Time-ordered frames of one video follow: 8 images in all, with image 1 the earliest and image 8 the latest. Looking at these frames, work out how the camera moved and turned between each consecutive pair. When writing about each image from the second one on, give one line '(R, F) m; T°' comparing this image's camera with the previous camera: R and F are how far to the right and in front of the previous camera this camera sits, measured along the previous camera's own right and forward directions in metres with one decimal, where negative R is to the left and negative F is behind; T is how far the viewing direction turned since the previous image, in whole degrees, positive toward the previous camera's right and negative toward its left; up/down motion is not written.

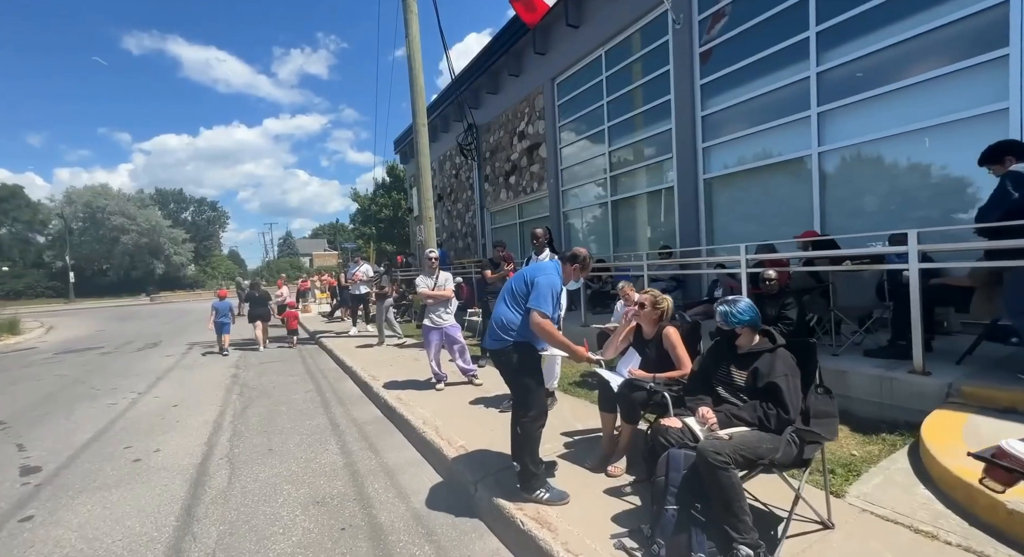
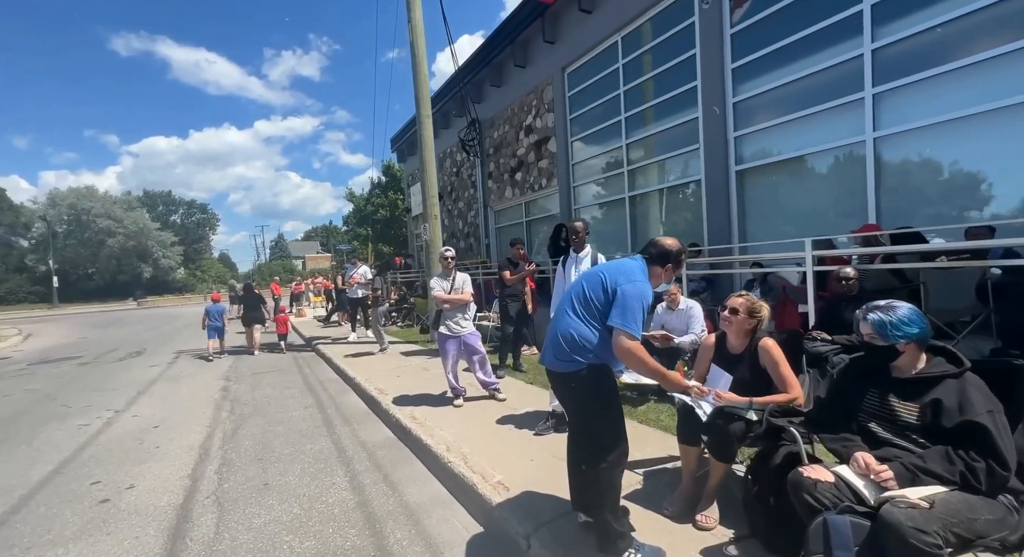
(-0.4, +0.7) m; +1°
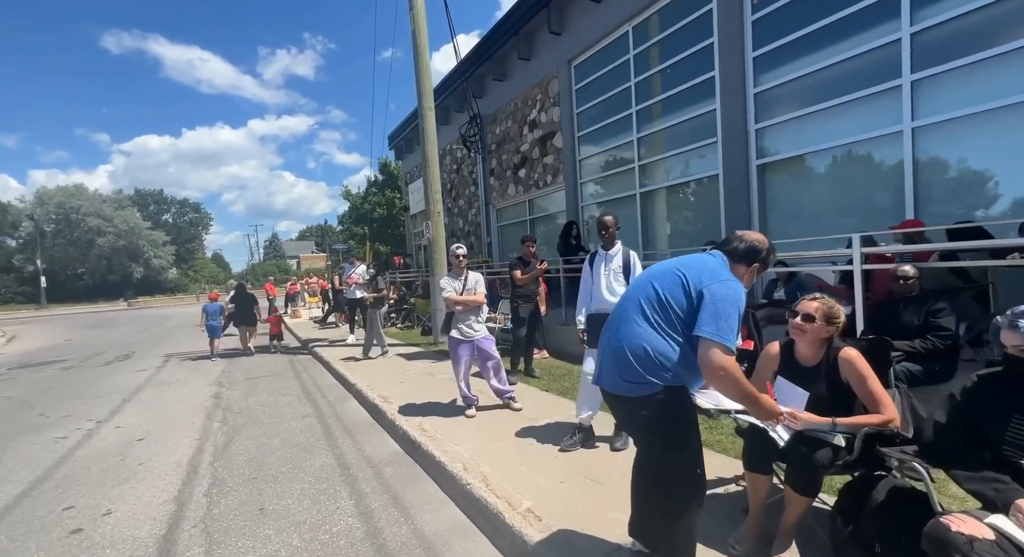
(-0.2, +0.4) m; +1°
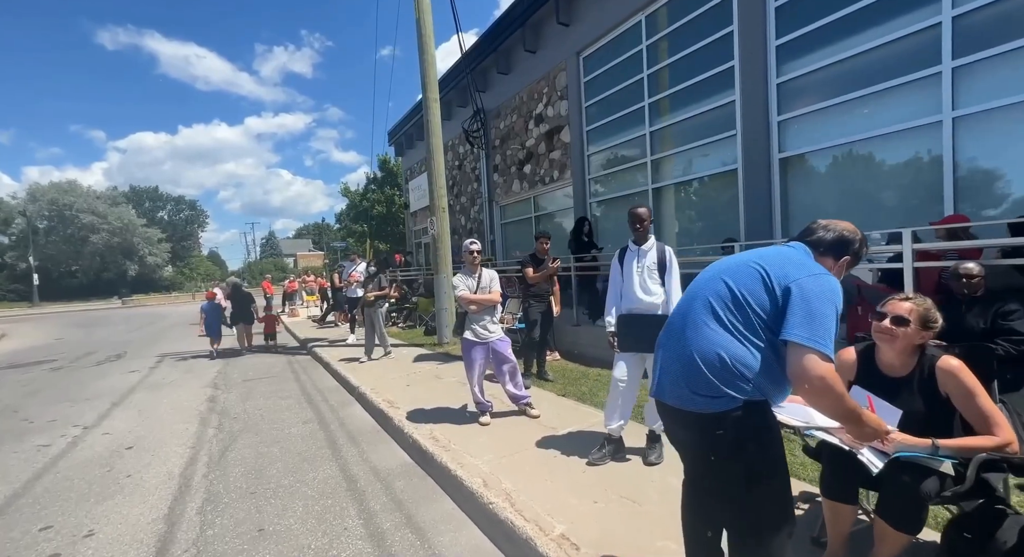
(-0.2, +0.3) m; 0°
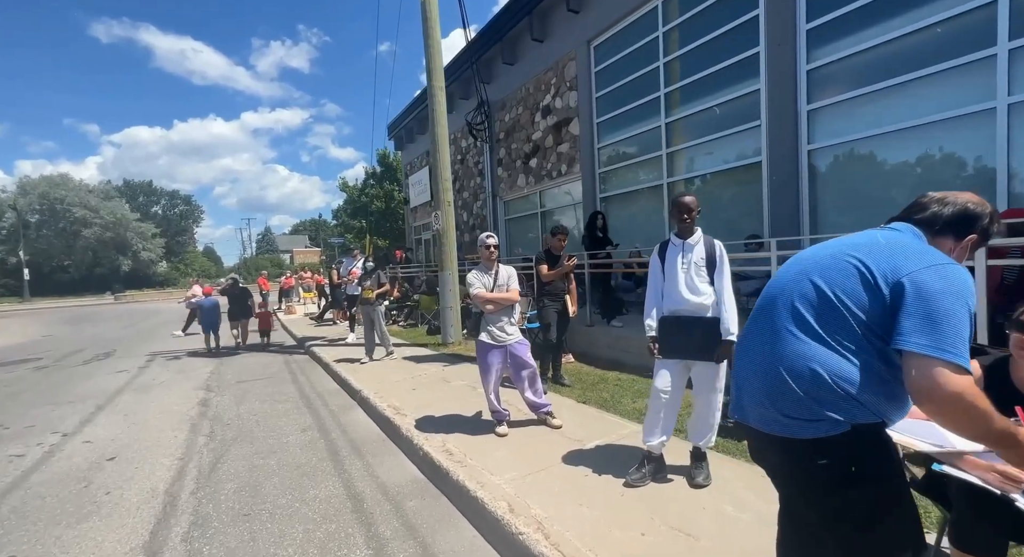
(-0.2, +0.4) m; 0°
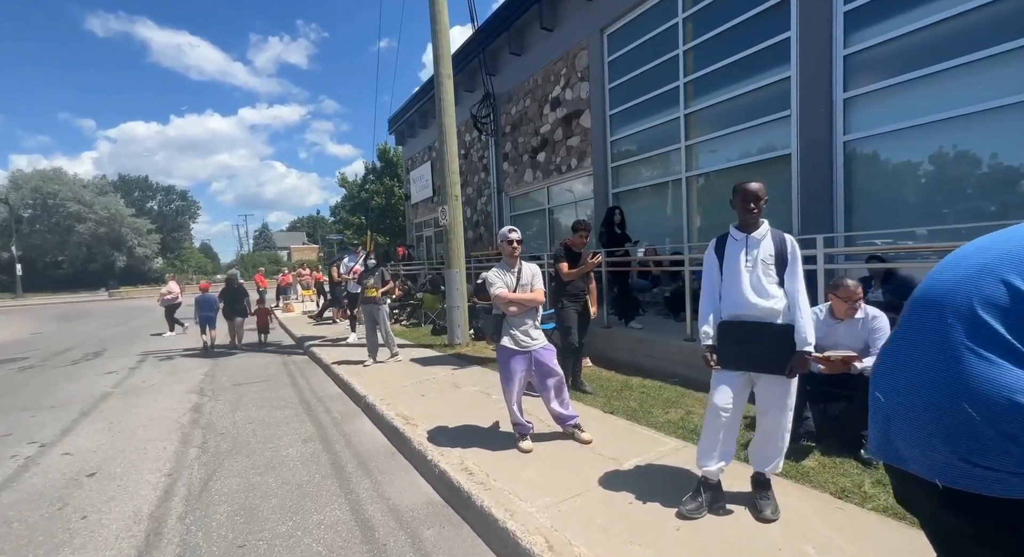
(-0.2, +0.4) m; 0°
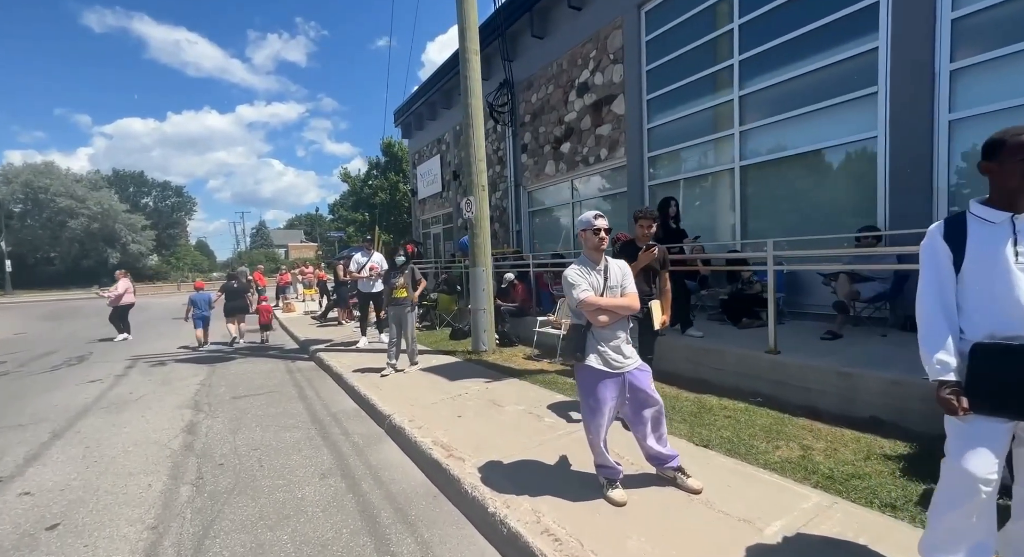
(-0.5, +0.9) m; 0°
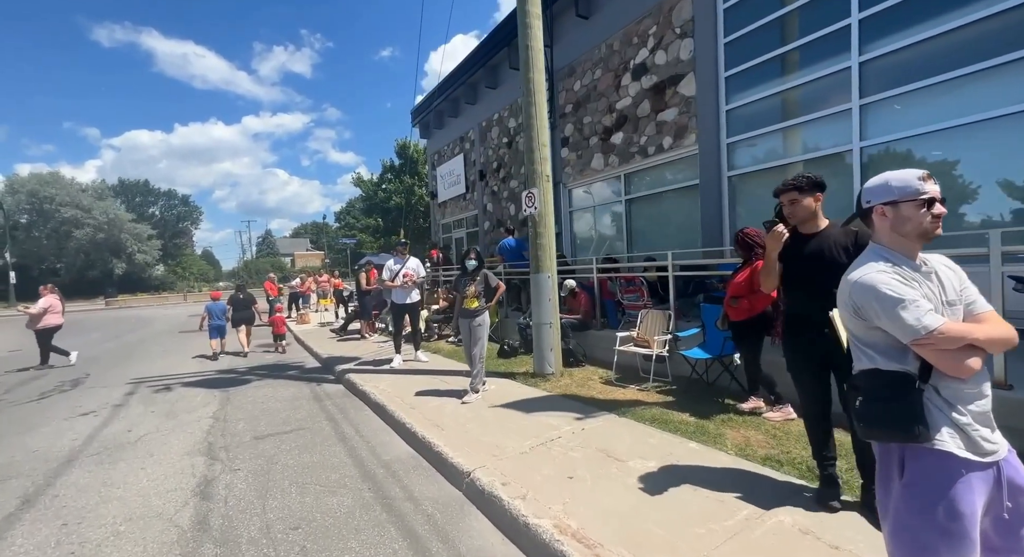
(-0.9, +1.3) m; -1°
